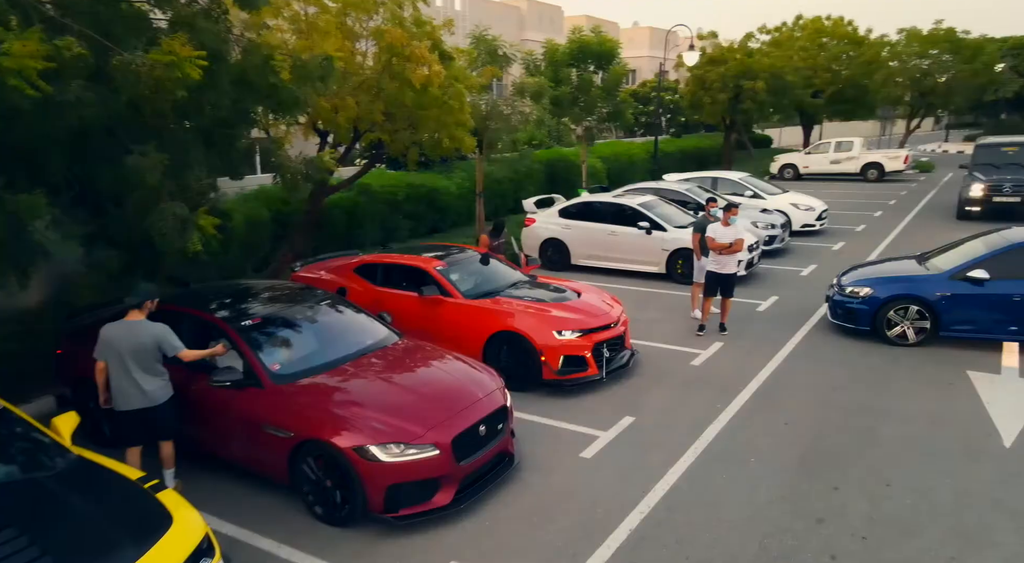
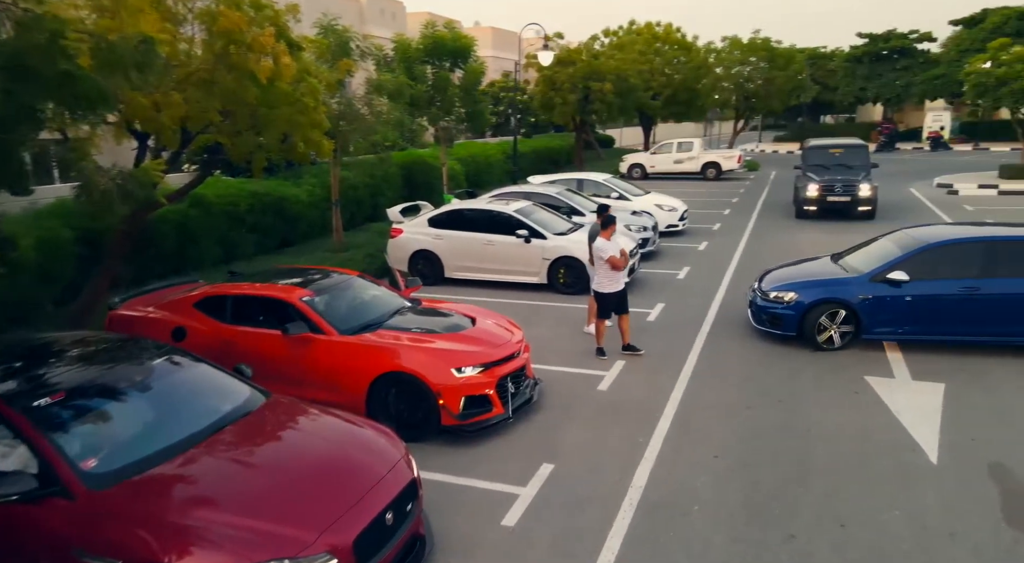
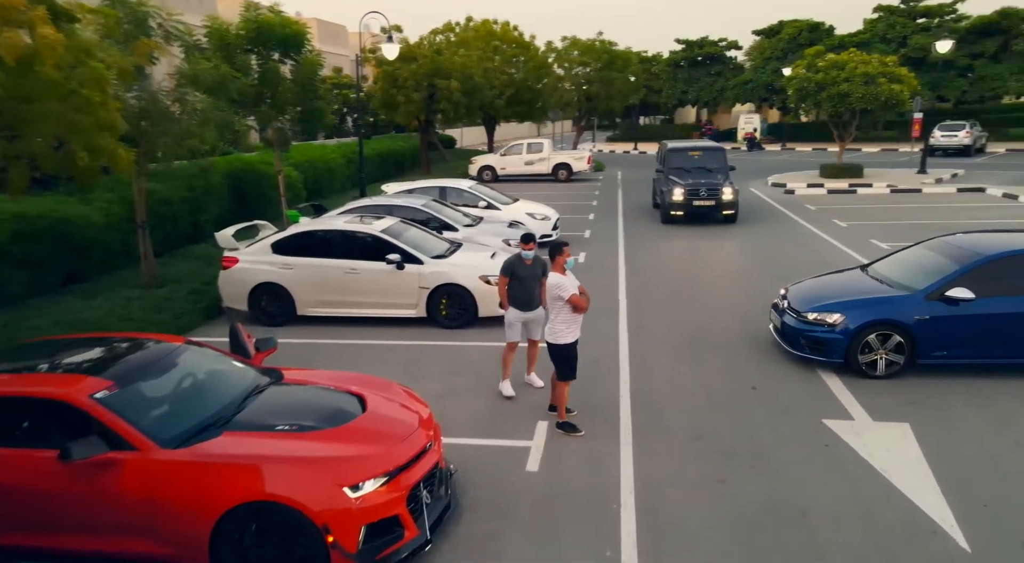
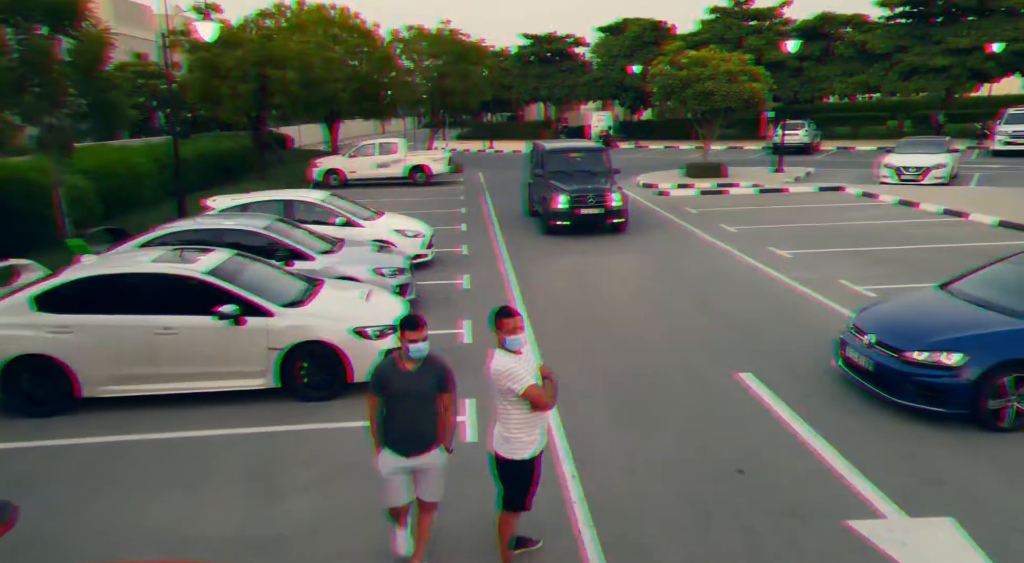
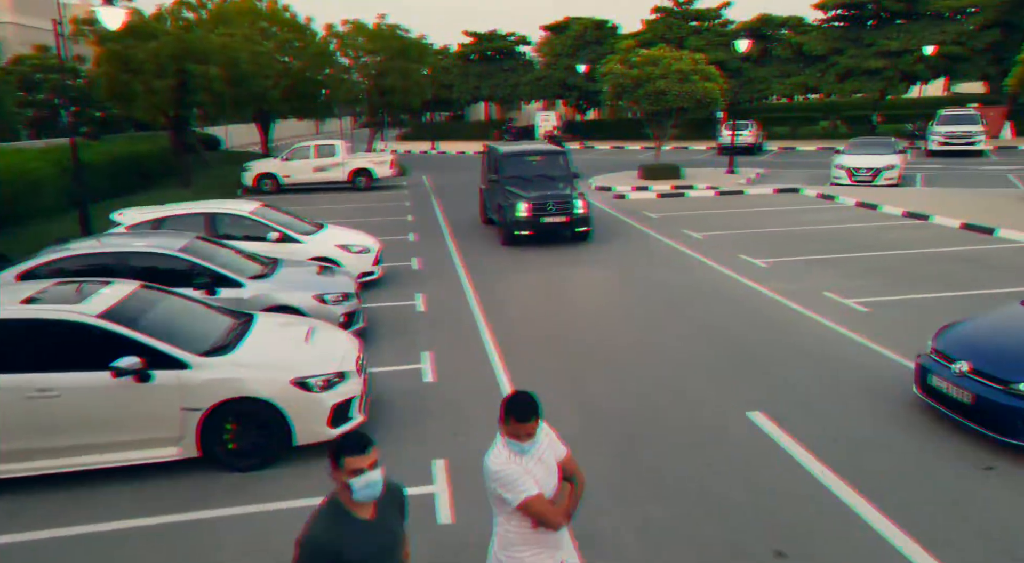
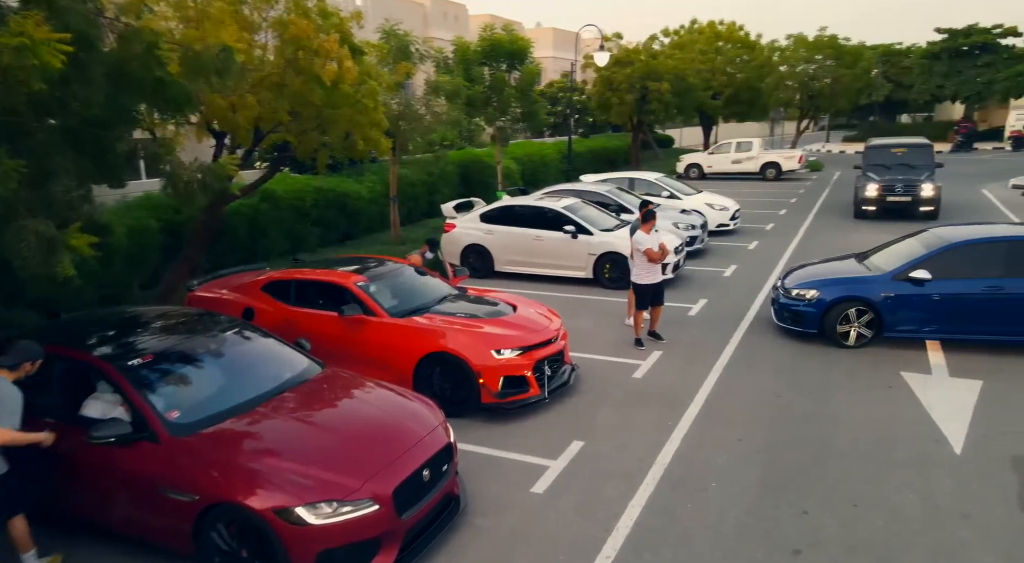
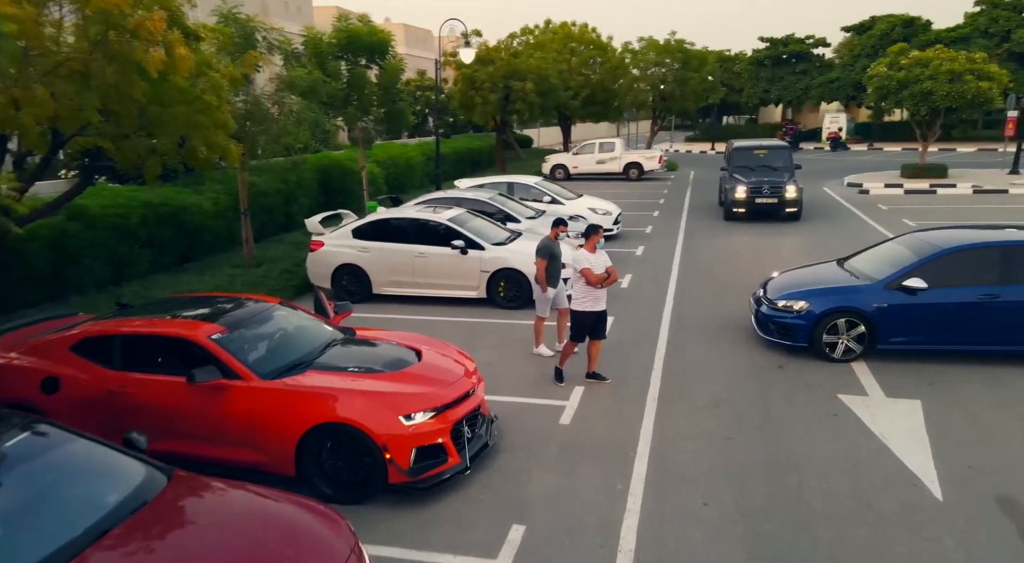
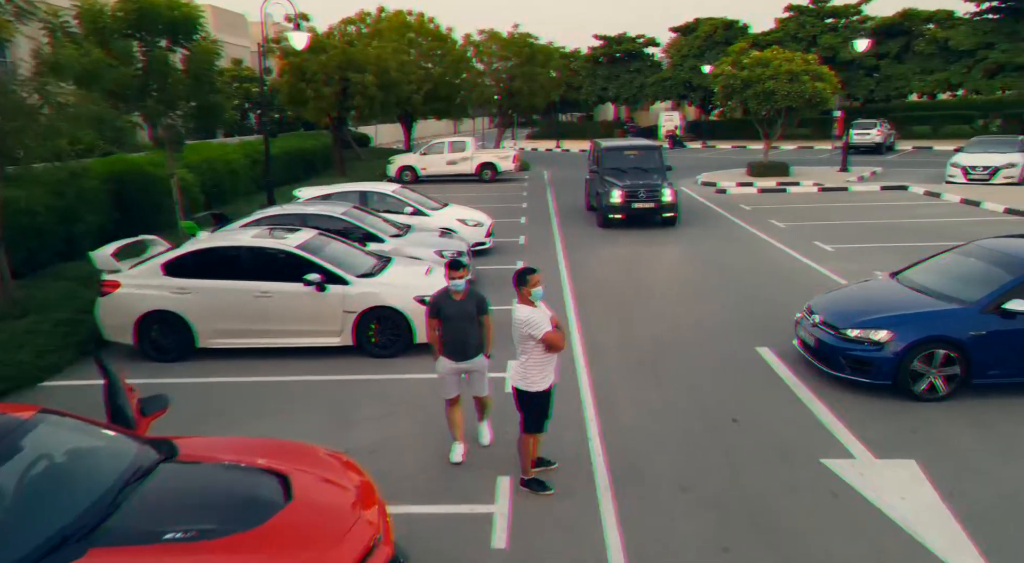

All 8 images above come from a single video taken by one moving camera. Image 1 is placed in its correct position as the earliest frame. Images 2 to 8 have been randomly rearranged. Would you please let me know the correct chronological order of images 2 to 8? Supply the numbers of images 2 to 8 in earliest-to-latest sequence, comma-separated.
6, 2, 7, 3, 8, 4, 5
